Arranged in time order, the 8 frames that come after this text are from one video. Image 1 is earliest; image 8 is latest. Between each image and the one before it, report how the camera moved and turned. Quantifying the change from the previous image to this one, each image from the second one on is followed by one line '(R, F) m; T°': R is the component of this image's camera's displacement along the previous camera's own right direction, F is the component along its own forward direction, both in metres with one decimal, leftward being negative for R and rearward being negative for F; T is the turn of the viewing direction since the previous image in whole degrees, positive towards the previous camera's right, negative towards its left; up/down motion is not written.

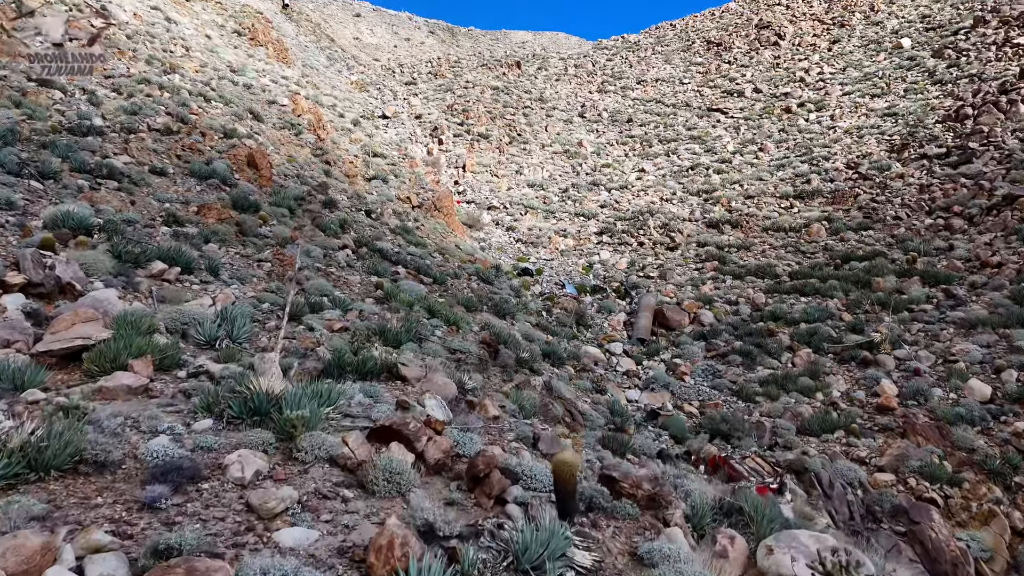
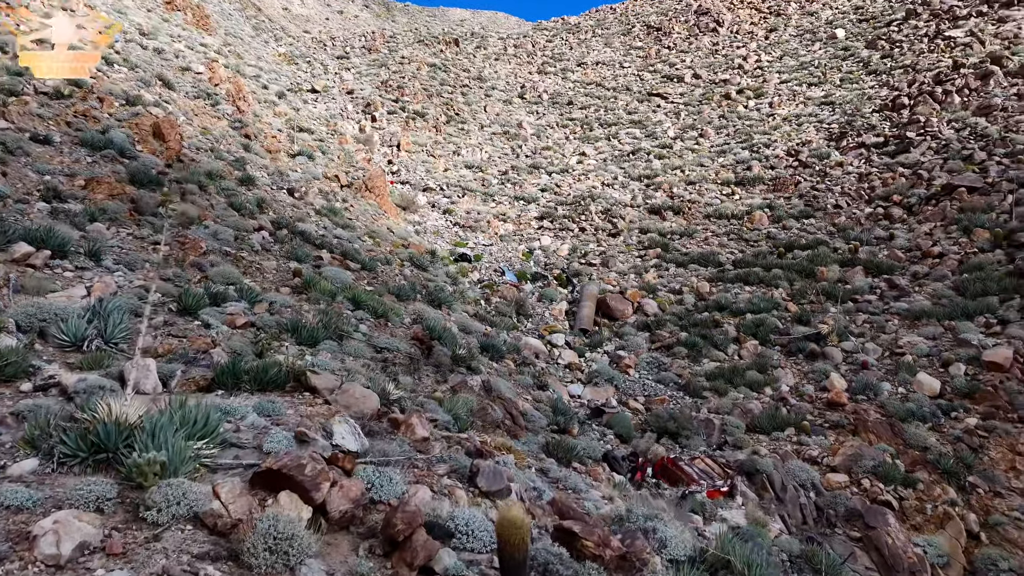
(0.0, +1.1) m; +5°
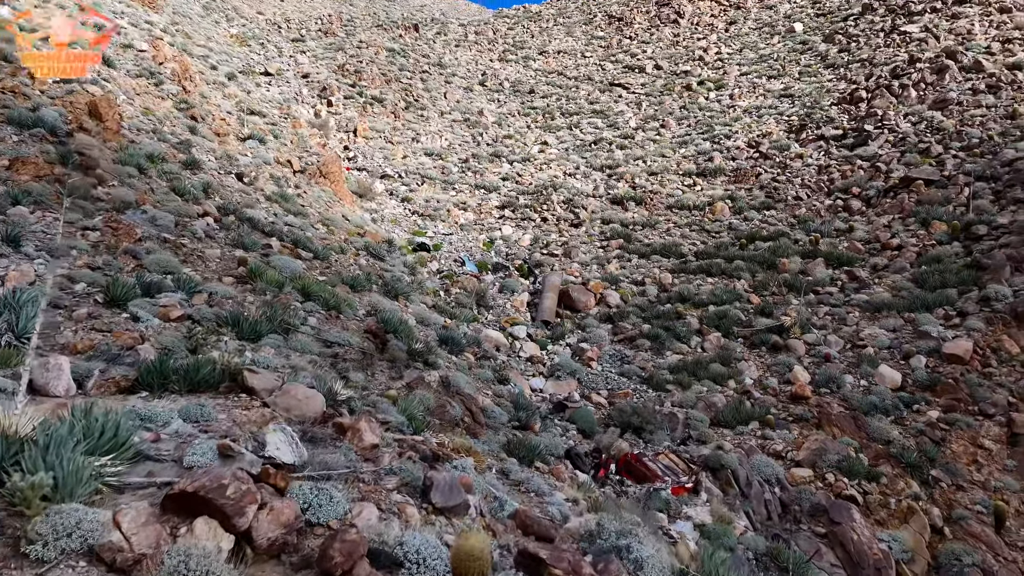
(0.0, +0.5) m; +3°
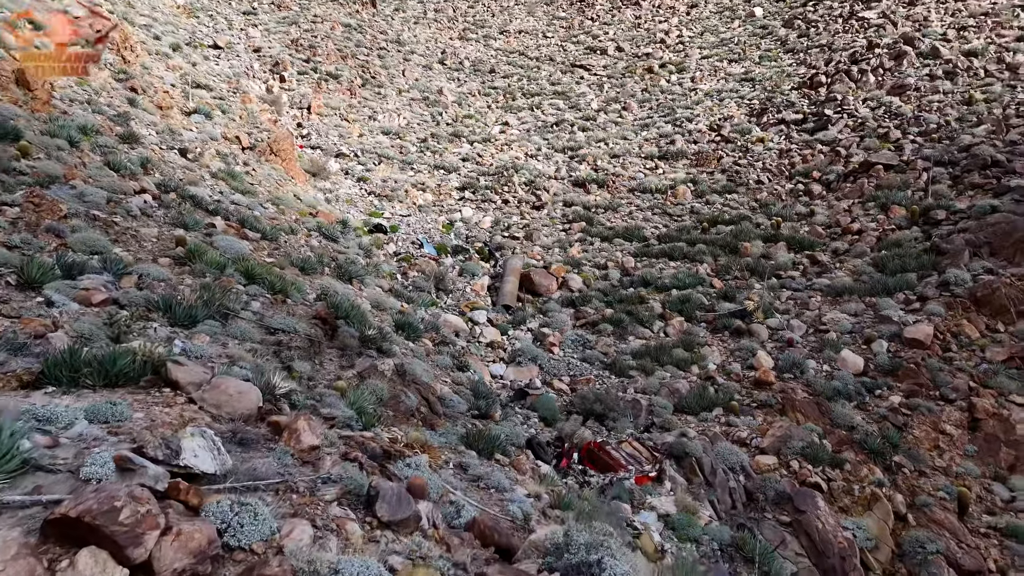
(0.0, +0.5) m; +3°
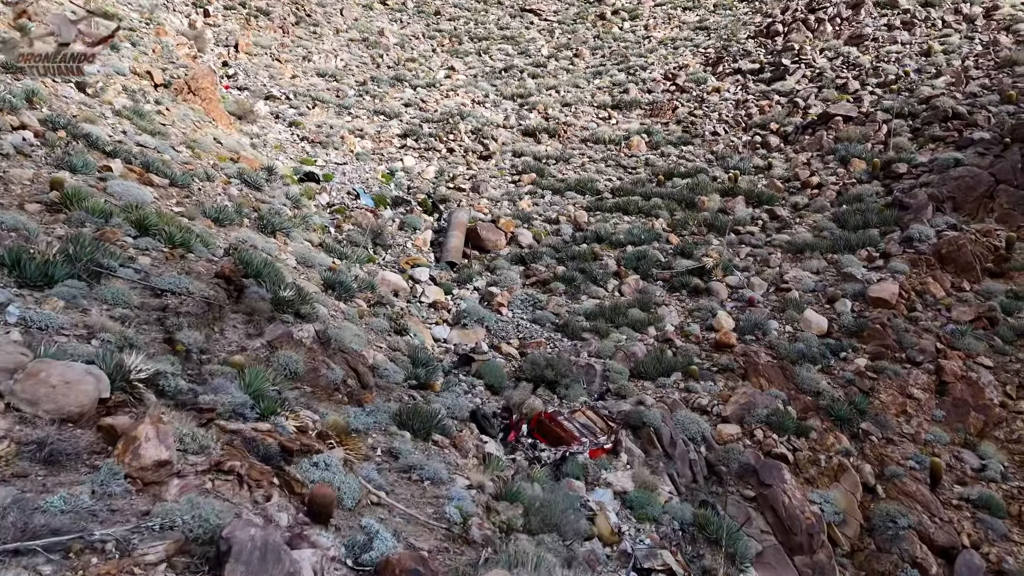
(+0.1, +1.1) m; +4°
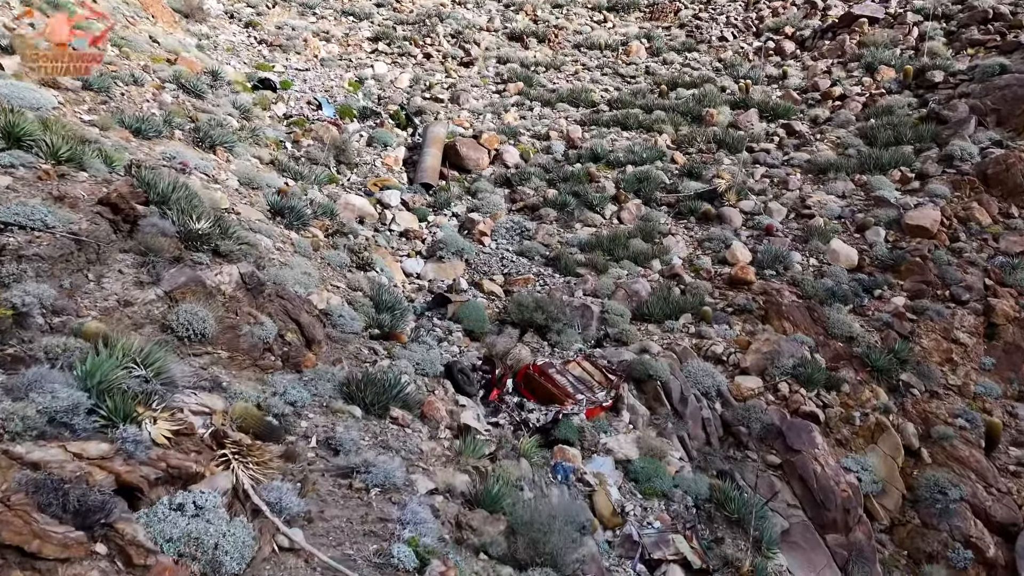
(0.0, +1.6) m; +1°
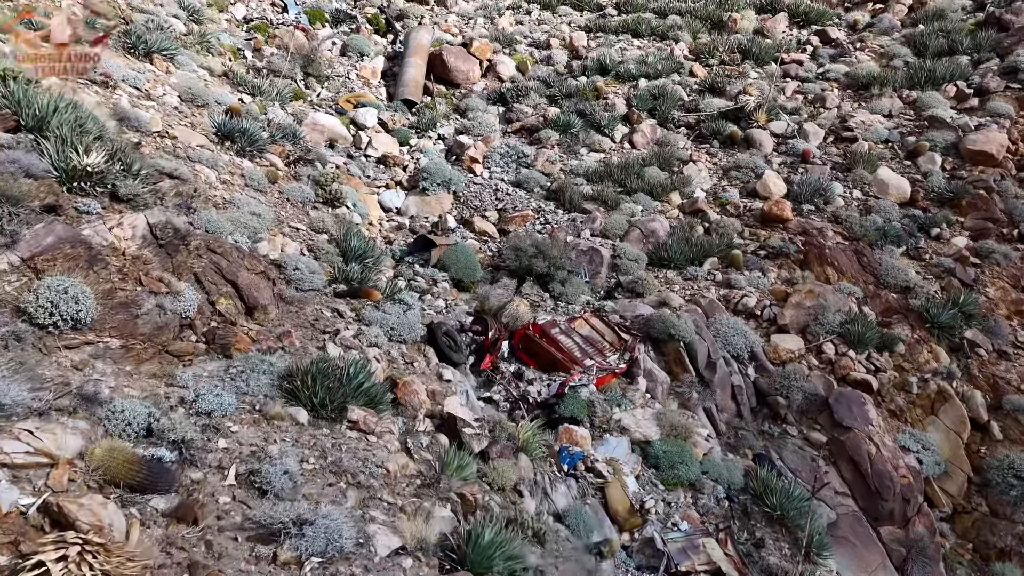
(0.0, +1.4) m; 0°
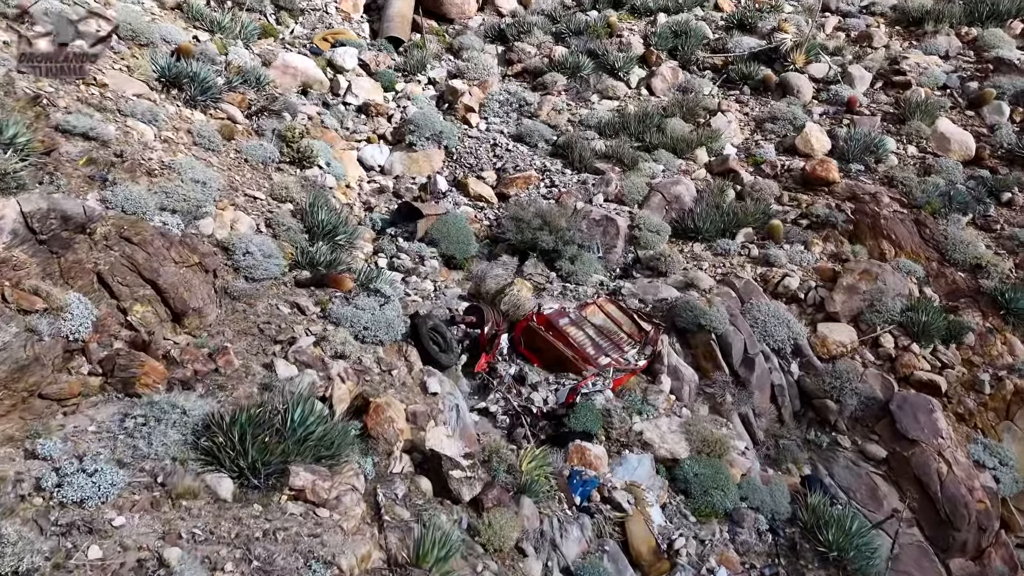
(0.0, +1.1) m; 0°
